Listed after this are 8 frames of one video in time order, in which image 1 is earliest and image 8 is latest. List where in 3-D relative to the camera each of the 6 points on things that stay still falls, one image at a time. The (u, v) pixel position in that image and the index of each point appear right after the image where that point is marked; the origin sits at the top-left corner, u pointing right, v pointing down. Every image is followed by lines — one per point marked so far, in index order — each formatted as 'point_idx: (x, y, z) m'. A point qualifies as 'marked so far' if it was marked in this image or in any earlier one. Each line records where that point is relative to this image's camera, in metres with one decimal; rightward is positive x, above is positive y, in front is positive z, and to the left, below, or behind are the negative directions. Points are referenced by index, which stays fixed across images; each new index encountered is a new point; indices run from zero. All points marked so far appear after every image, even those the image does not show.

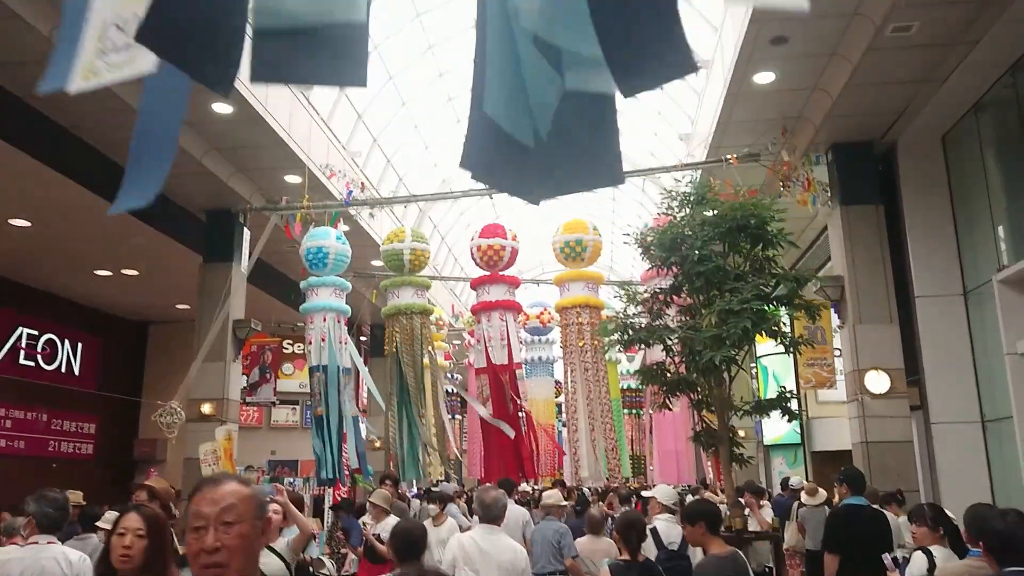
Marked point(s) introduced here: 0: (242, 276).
0: (-3.7, +0.1, +11.6) m
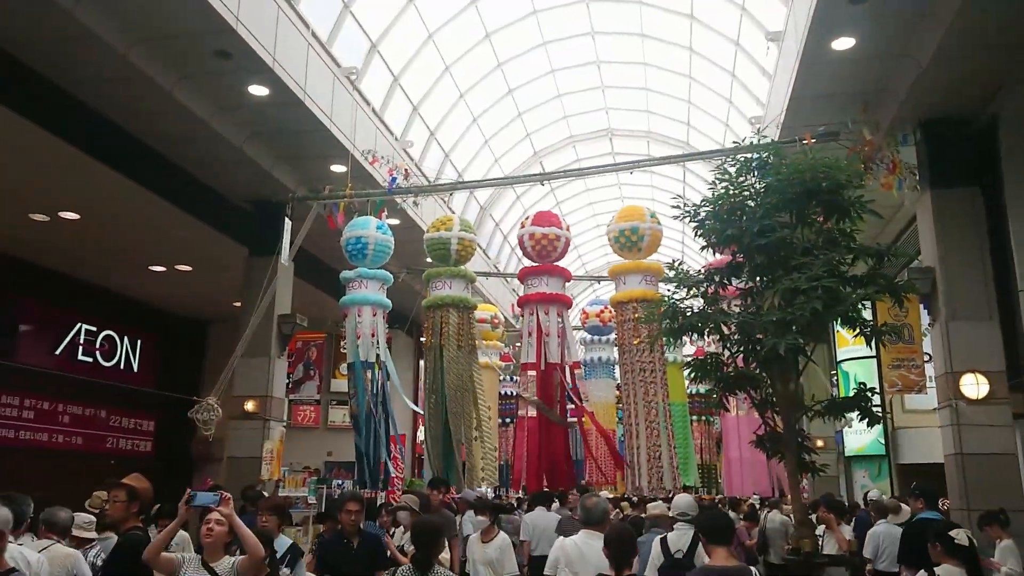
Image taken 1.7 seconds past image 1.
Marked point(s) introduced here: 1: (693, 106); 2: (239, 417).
0: (-3.0, +0.2, +11.2) m
1: (+3.8, +3.8, +17.8) m
2: (-3.5, -1.6, +10.7) m
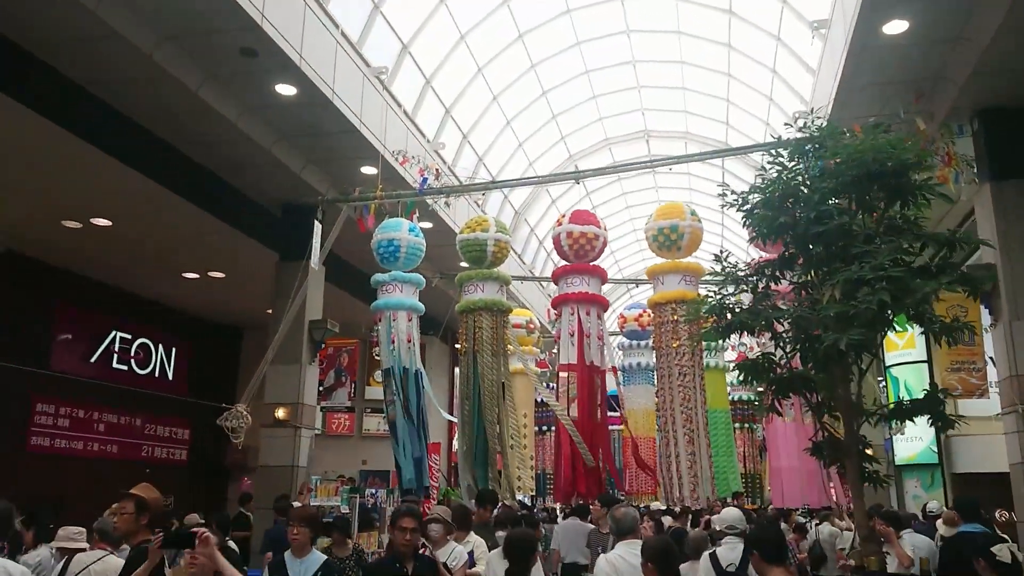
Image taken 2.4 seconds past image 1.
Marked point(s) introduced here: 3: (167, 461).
0: (-2.5, +0.2, +11.0) m
1: (+4.5, +3.8, +17.3) m
2: (-3.0, -1.7, +10.5) m
3: (-6.3, -3.2, +15.4) m
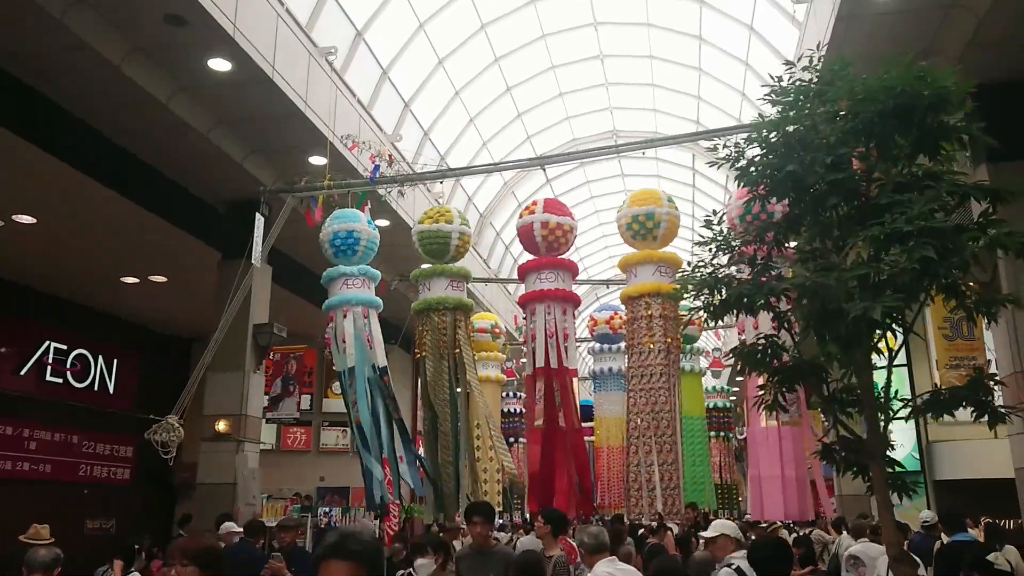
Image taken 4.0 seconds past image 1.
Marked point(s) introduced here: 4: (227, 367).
0: (-3.0, +0.1, +10.2) m
1: (+3.8, +3.7, +16.7) m
2: (-3.4, -1.7, +9.6) m
3: (-6.9, -3.3, +14.3) m
4: (-3.3, -0.9, +9.8) m
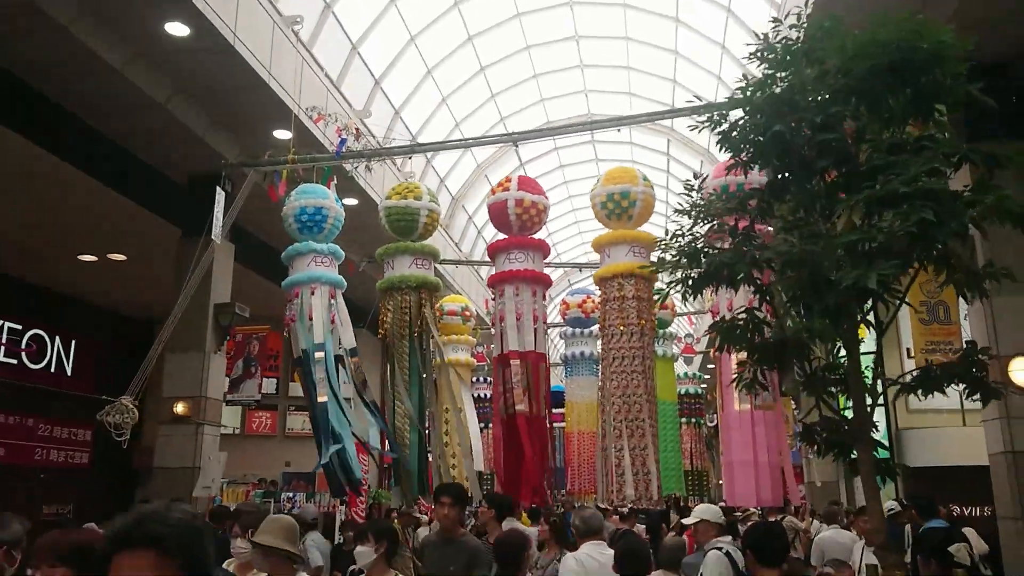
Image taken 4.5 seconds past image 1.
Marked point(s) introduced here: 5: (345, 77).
0: (-3.3, +0.4, +9.8) m
1: (+3.3, +4.0, +16.6) m
2: (-3.8, -1.5, +9.2) m
3: (-7.4, -2.9, +13.9) m
4: (-3.7, -0.7, +9.5) m
5: (-2.4, +3.0, +12.1) m
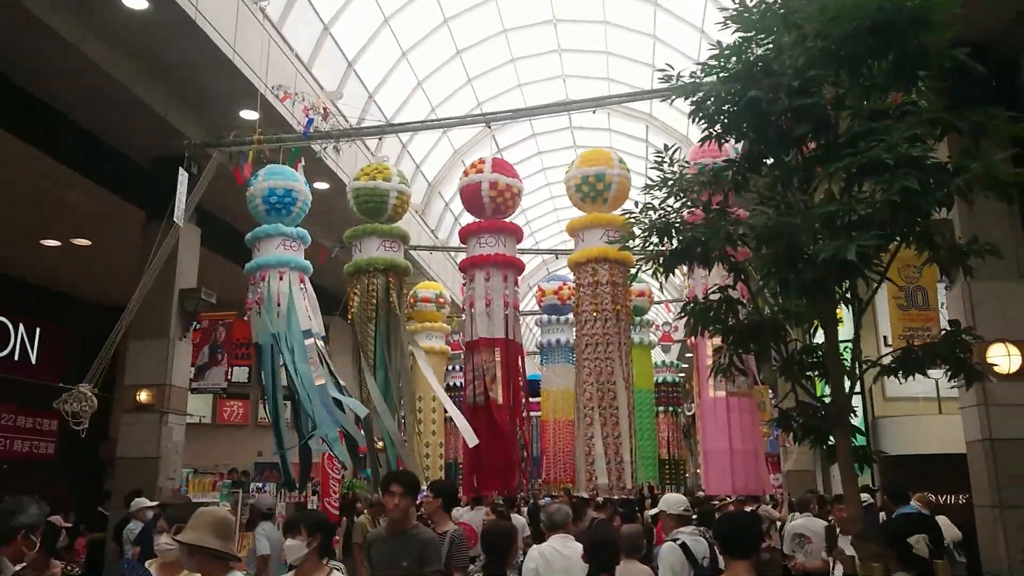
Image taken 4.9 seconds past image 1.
0: (-3.6, +0.6, +9.5) m
1: (+2.8, +4.2, +16.4) m
2: (-4.1, -1.3, +9.0) m
3: (-7.8, -2.7, +13.6) m
4: (-4.0, -0.5, +9.2) m
5: (-2.7, +3.2, +11.8) m
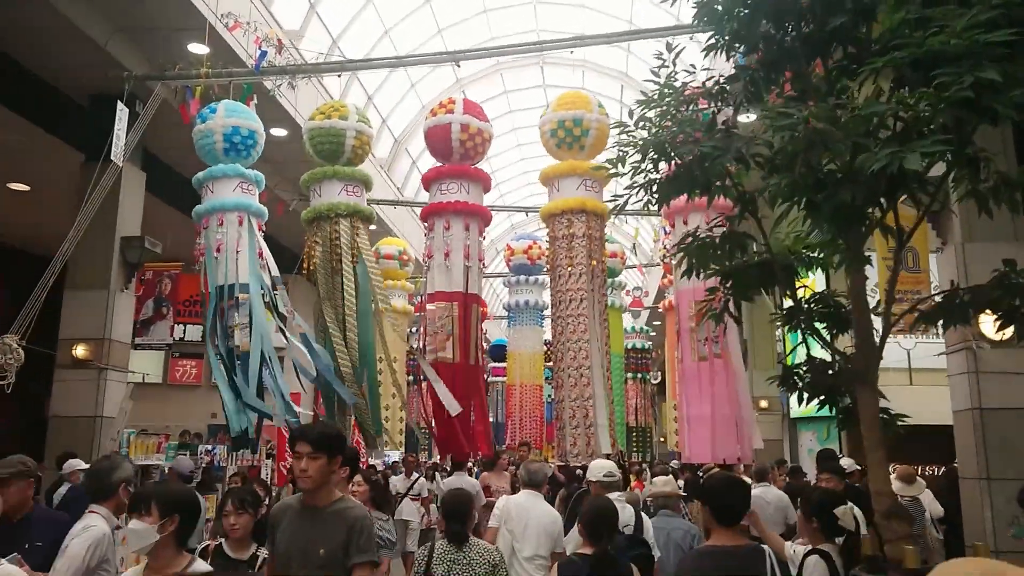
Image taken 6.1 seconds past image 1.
0: (-4.0, +1.1, +8.8) m
1: (+2.3, +4.9, +15.8) m
2: (-4.4, -0.8, +8.3) m
3: (-8.3, -1.9, +12.8) m
4: (-4.3, 0.0, +8.5) m
5: (-3.1, +3.9, +11.1) m
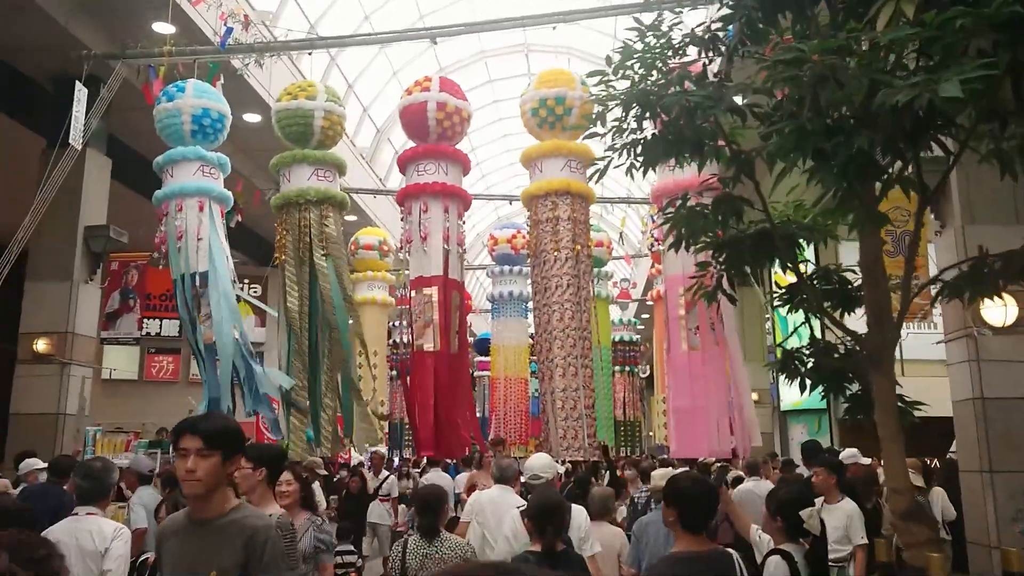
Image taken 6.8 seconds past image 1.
0: (-4.1, +1.2, +8.5) m
1: (+2.0, +5.0, +15.5) m
2: (-4.6, -0.7, +8.0) m
3: (-8.6, -1.8, +12.4) m
4: (-4.5, +0.1, +8.2) m
5: (-3.3, +4.0, +10.7) m
